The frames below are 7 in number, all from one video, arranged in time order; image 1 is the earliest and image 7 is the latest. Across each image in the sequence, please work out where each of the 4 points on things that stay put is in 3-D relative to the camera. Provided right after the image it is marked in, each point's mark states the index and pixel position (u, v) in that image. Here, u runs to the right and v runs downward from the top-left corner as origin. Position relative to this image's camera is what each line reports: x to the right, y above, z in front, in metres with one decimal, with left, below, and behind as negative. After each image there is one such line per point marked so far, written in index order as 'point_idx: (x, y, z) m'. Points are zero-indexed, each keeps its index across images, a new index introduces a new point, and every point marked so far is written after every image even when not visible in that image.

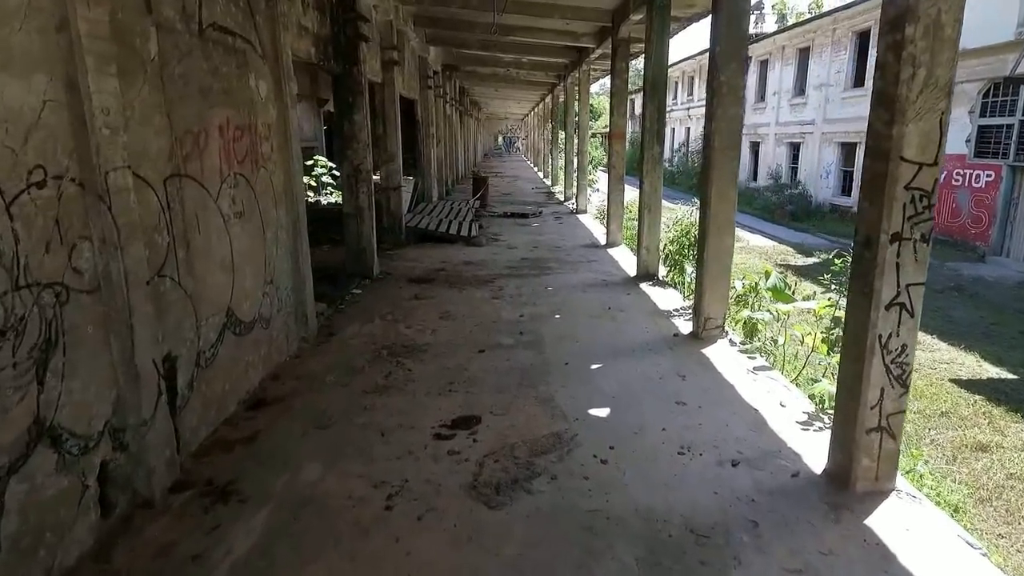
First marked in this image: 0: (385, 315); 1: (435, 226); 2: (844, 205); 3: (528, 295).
0: (-1.1, -0.2, +5.5) m
1: (-1.2, +0.9, +9.5) m
2: (+8.2, +2.0, +15.5) m
3: (+0.2, -0.1, +6.3) m
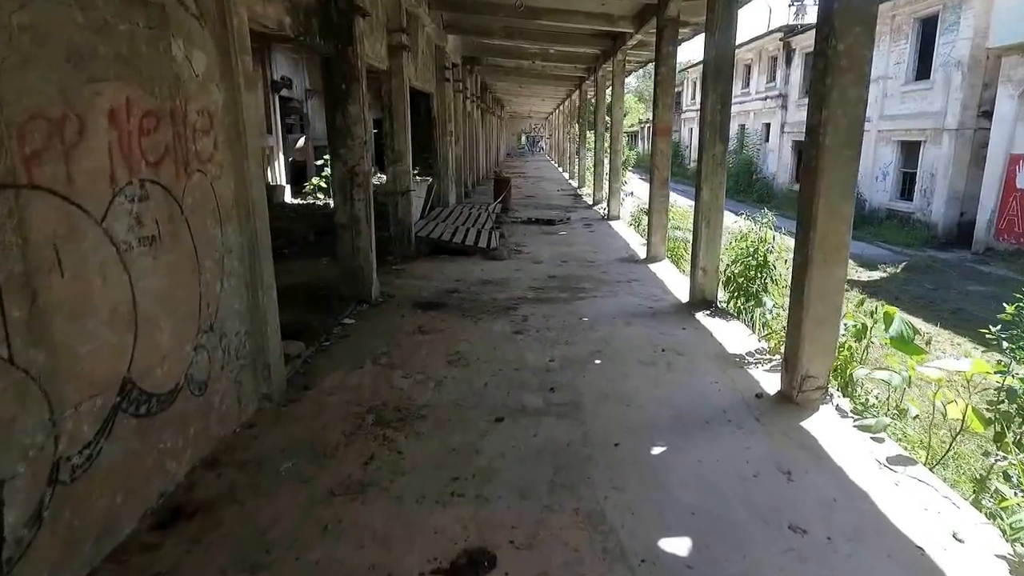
0: (-0.9, -0.5, +4.4) m
1: (-0.8, +0.7, +8.3) m
2: (+8.8, +1.7, +14.0) m
3: (+0.4, -0.3, +5.0) m
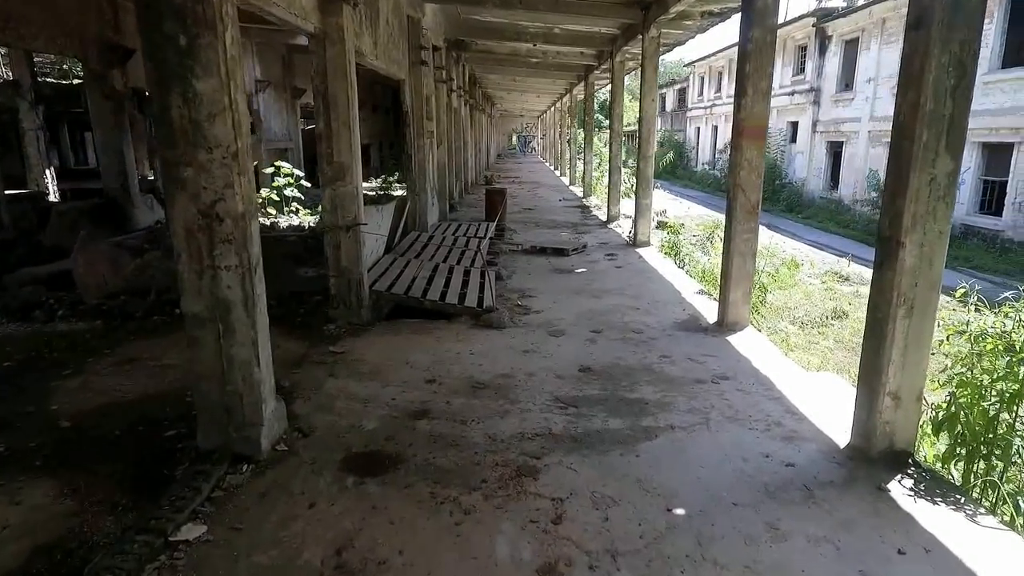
0: (-0.8, -1.2, +1.7) m
1: (-0.8, 0.0, +5.6) m
2: (+8.7, +1.1, +11.4) m
3: (+0.5, -1.0, +2.3) m
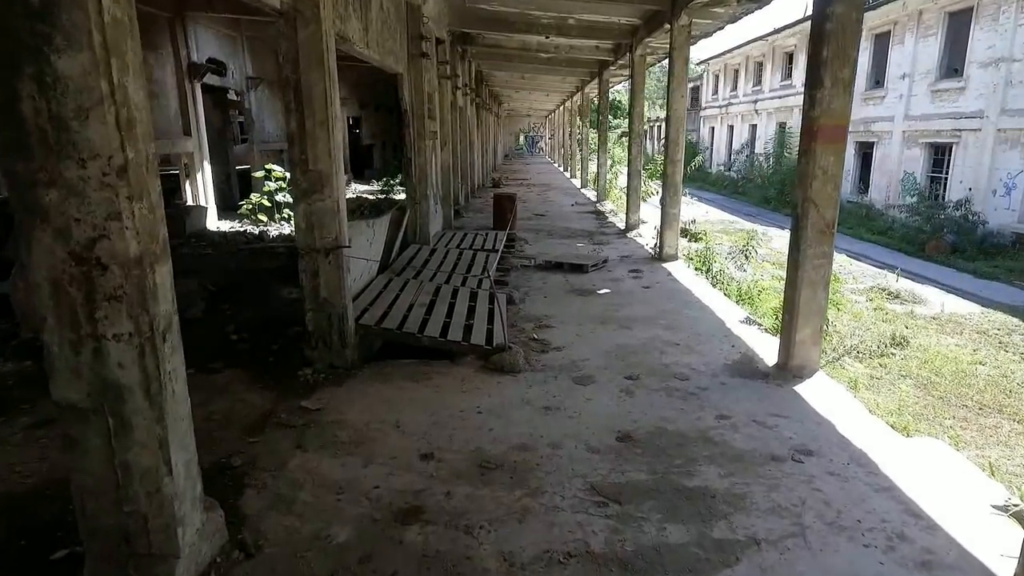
0: (-0.8, -1.4, +0.7) m
1: (-0.7, -0.2, +4.7) m
2: (+8.9, +0.8, +10.4) m
3: (+0.5, -1.3, +1.4) m
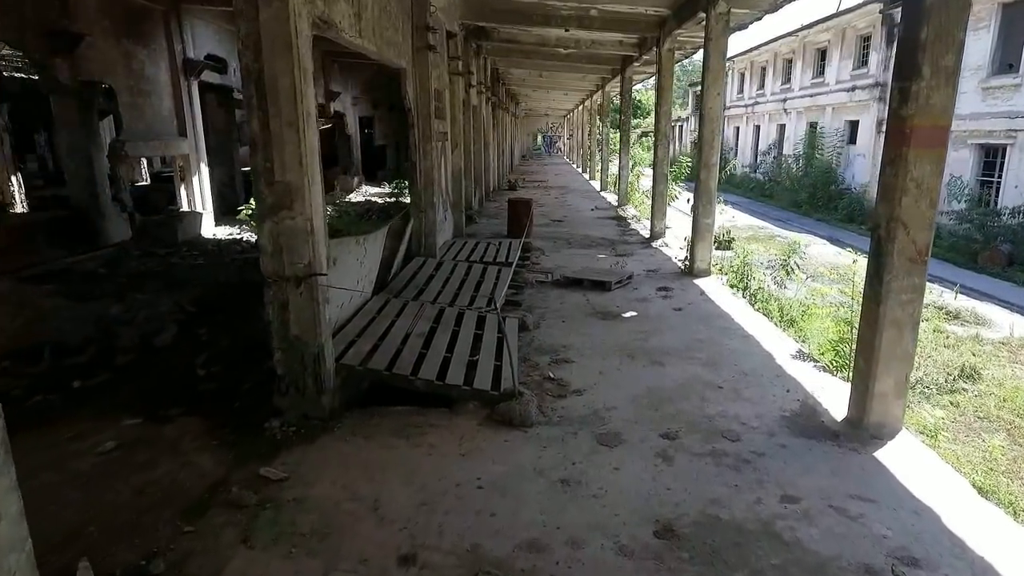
0: (-0.8, -1.6, 0.0) m
1: (-0.6, -0.4, +3.9) m
2: (+9.1, +0.6, +9.4) m
3: (+0.5, -1.5, +0.6) m
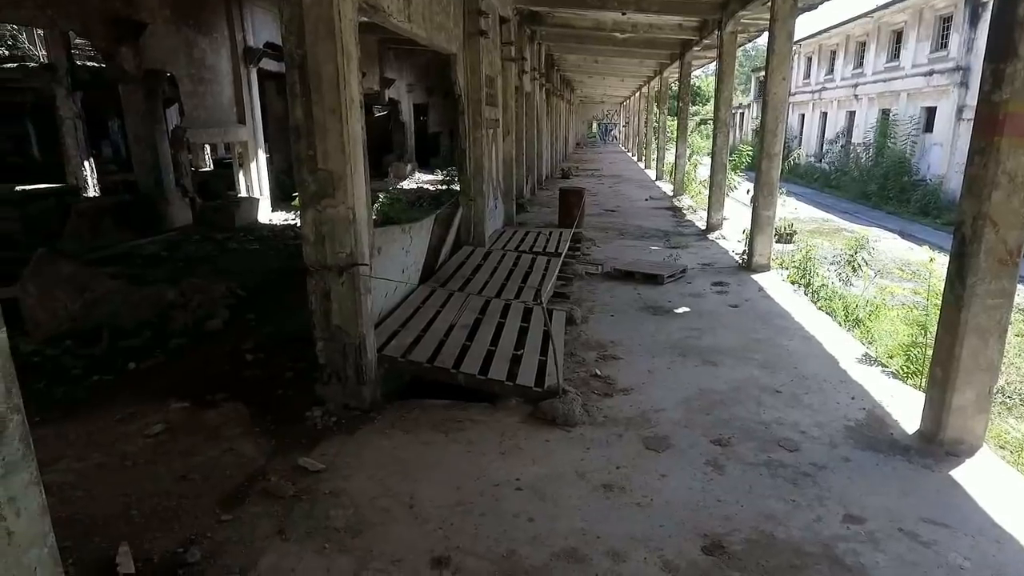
0: (-0.9, -1.6, 0.0) m
1: (-0.4, -0.4, +3.9) m
2: (+9.8, +0.5, +8.5) m
3: (+0.5, -1.5, +0.5) m
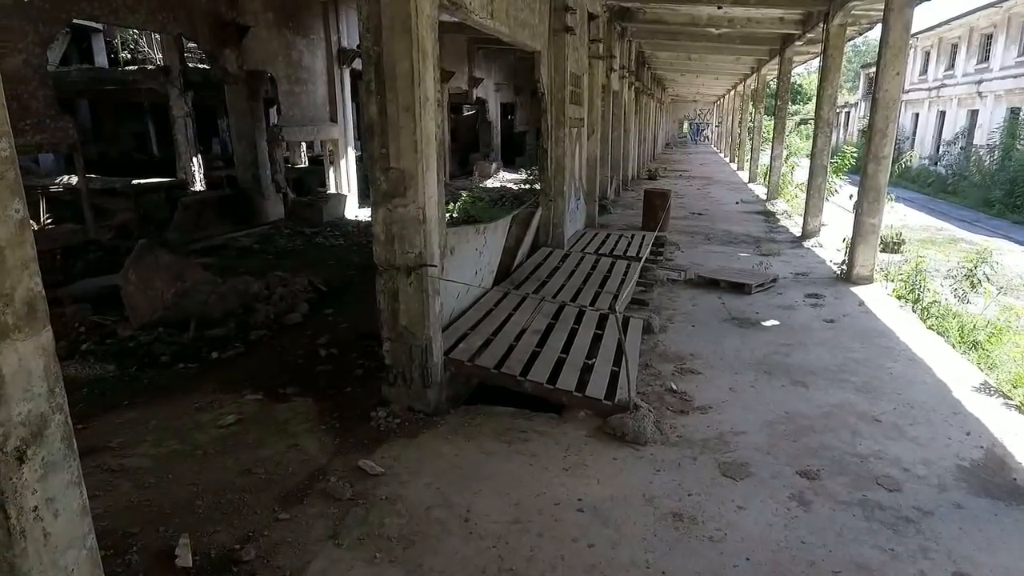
0: (-1.0, -1.6, 0.0) m
1: (+0.1, -0.4, +3.8) m
2: (+10.8, +0.1, +7.0) m
3: (+0.4, -1.5, +0.3) m
